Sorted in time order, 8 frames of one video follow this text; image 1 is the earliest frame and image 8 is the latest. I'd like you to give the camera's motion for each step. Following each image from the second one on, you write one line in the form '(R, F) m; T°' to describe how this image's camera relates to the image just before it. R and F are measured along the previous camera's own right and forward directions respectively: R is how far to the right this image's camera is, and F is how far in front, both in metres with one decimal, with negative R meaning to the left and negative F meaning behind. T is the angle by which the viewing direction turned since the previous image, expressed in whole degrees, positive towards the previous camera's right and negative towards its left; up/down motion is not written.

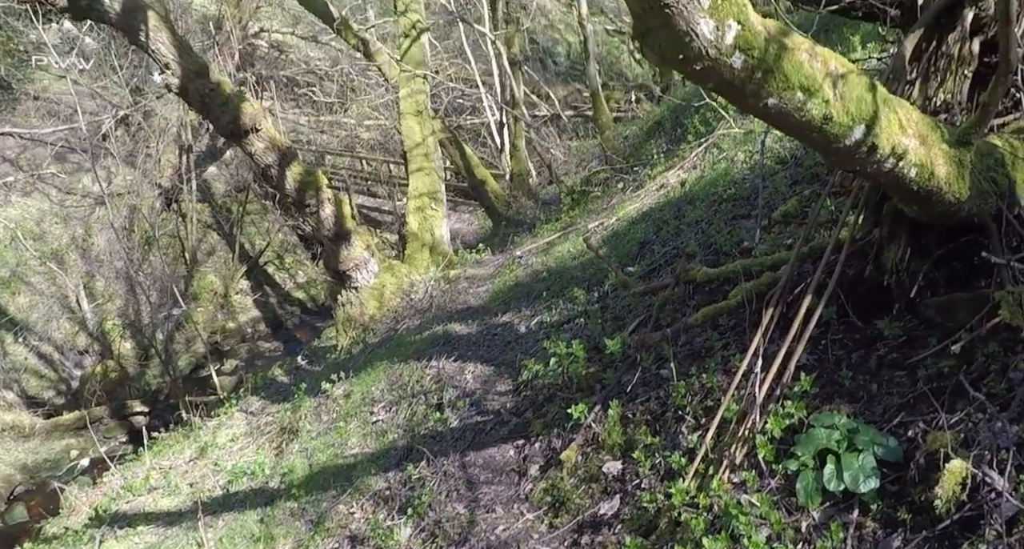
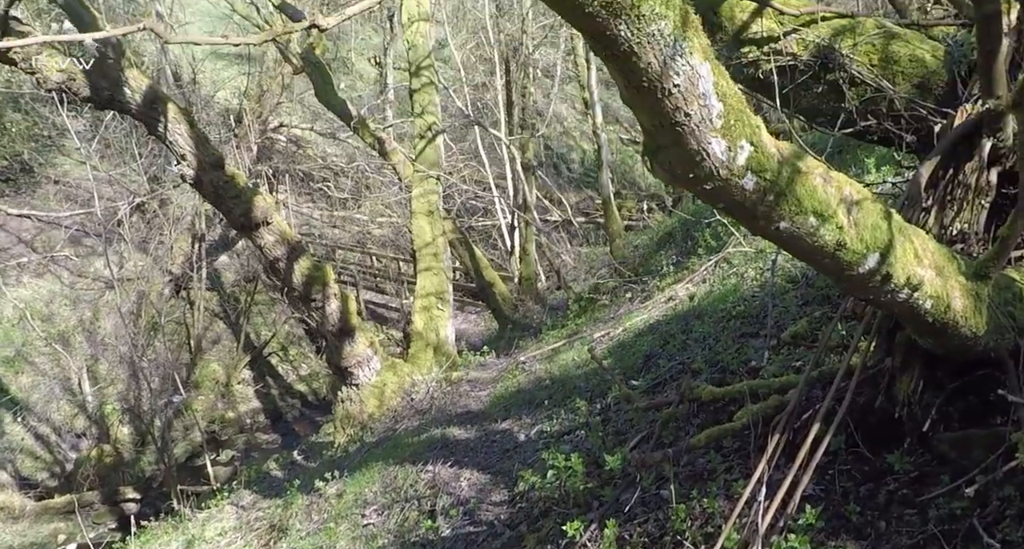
(0.0, +0.1) m; -1°
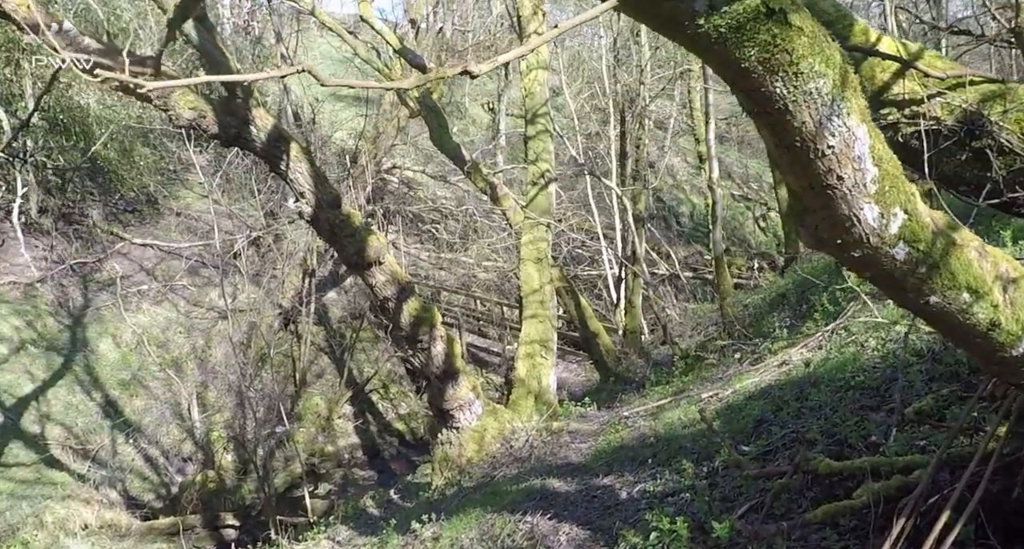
(0.0, 0.0) m; -6°
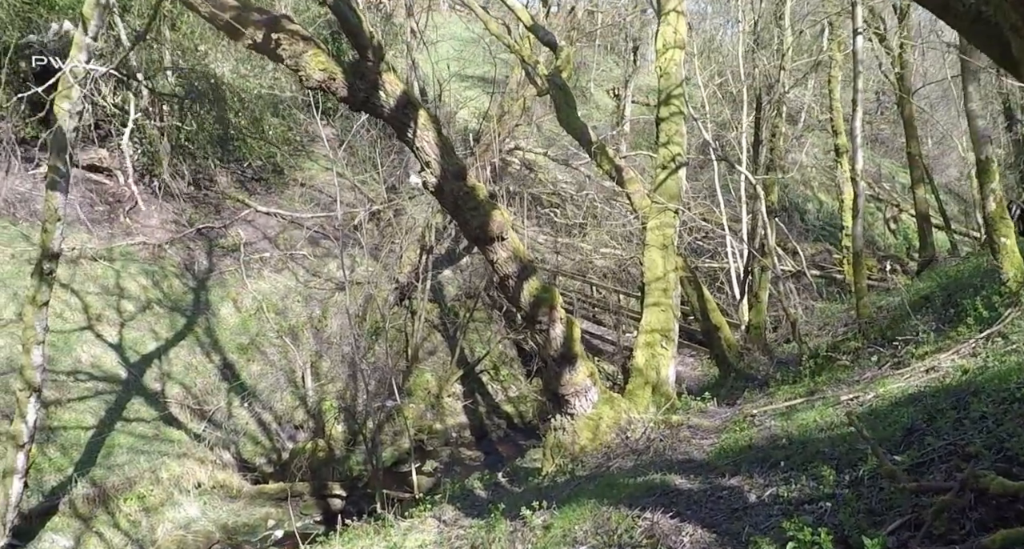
(-0.1, +0.3) m; -6°
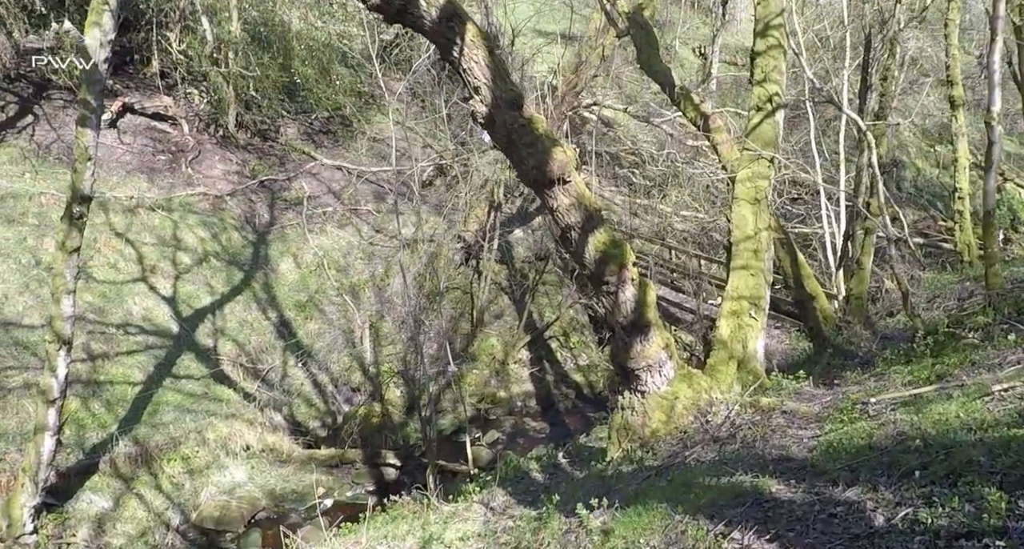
(+0.1, +1.1) m; -4°
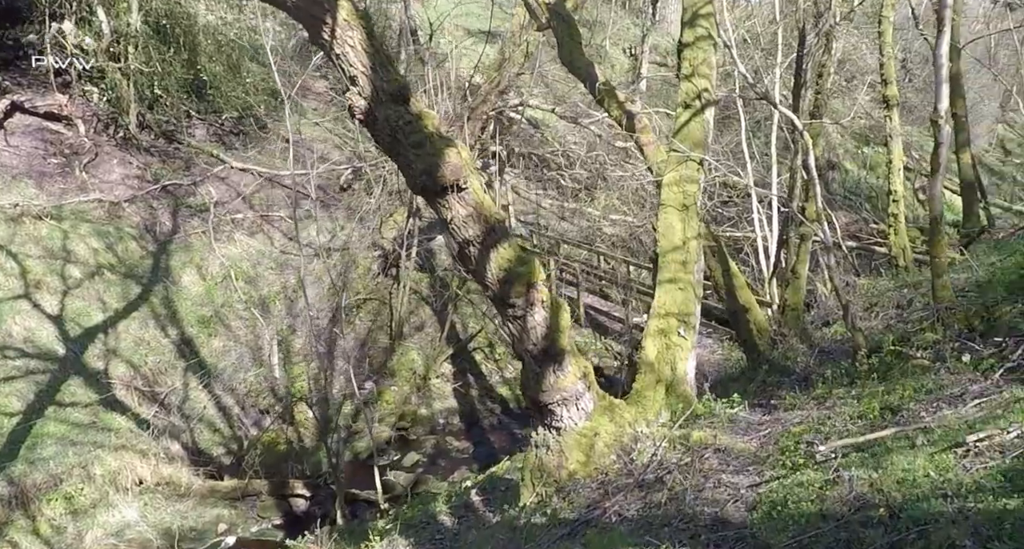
(+0.2, +0.8) m; +4°
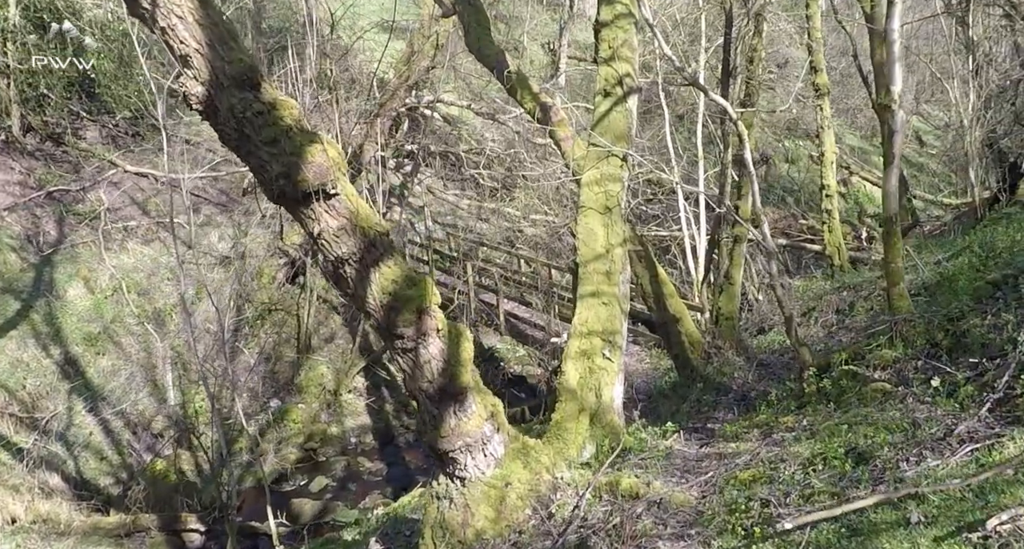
(+0.2, +0.9) m; +4°
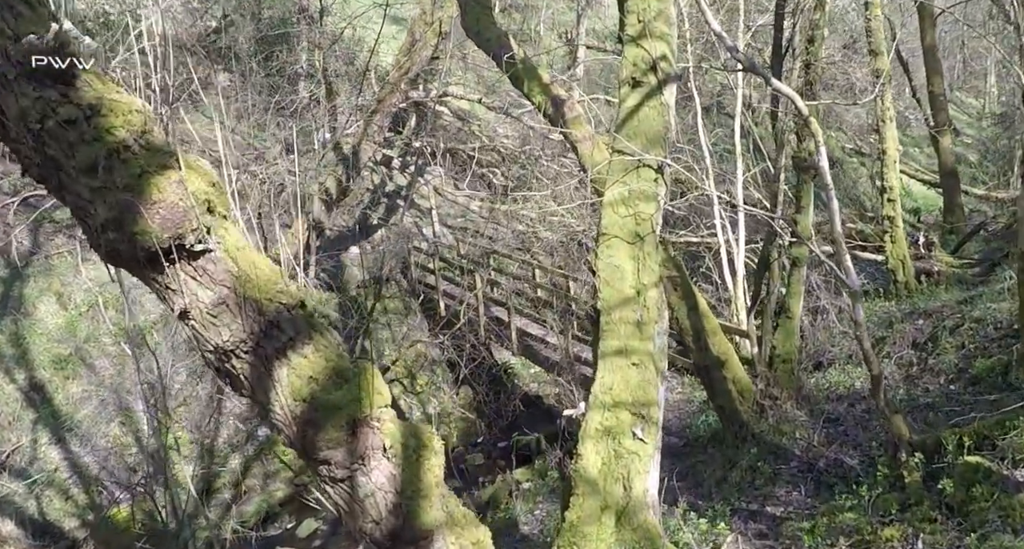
(+0.1, +1.5) m; -1°
